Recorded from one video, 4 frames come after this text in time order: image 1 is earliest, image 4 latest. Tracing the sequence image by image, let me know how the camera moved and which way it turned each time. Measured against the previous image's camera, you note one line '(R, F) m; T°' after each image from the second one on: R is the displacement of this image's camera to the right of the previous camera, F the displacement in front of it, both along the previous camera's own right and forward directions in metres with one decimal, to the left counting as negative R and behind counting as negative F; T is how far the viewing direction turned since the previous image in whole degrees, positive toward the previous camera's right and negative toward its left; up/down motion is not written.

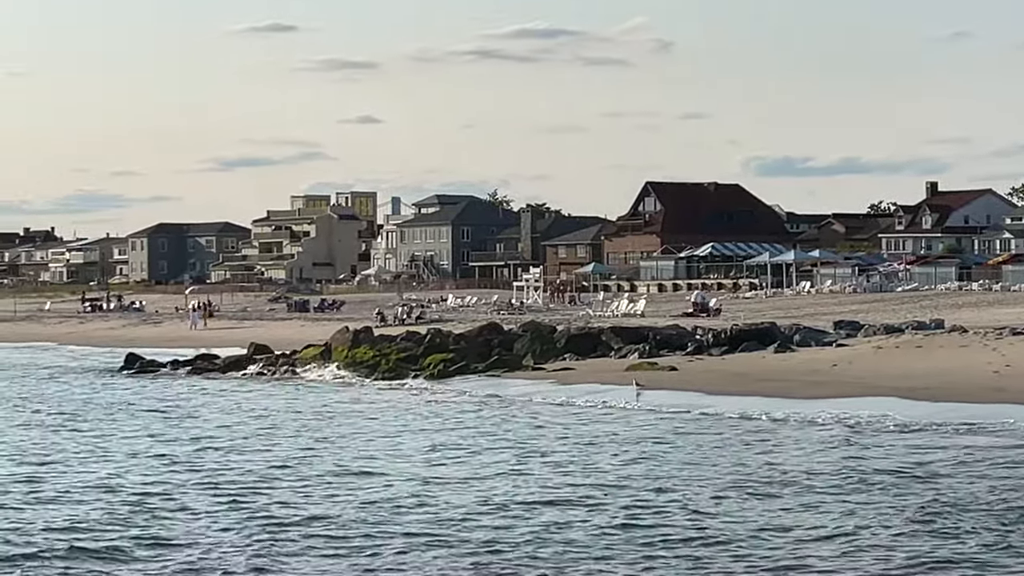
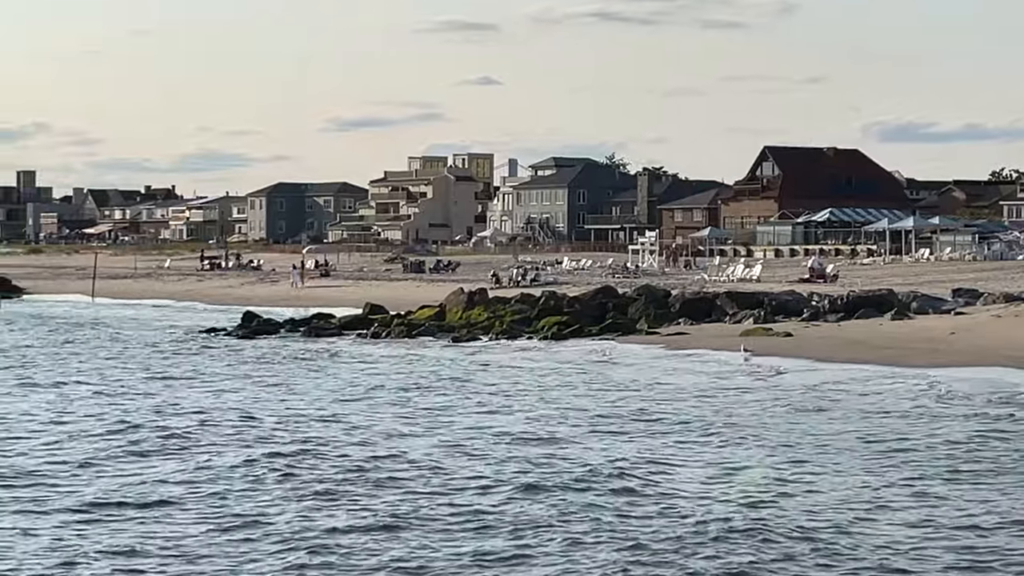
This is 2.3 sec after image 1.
(+0.3, -0.4) m; -3°
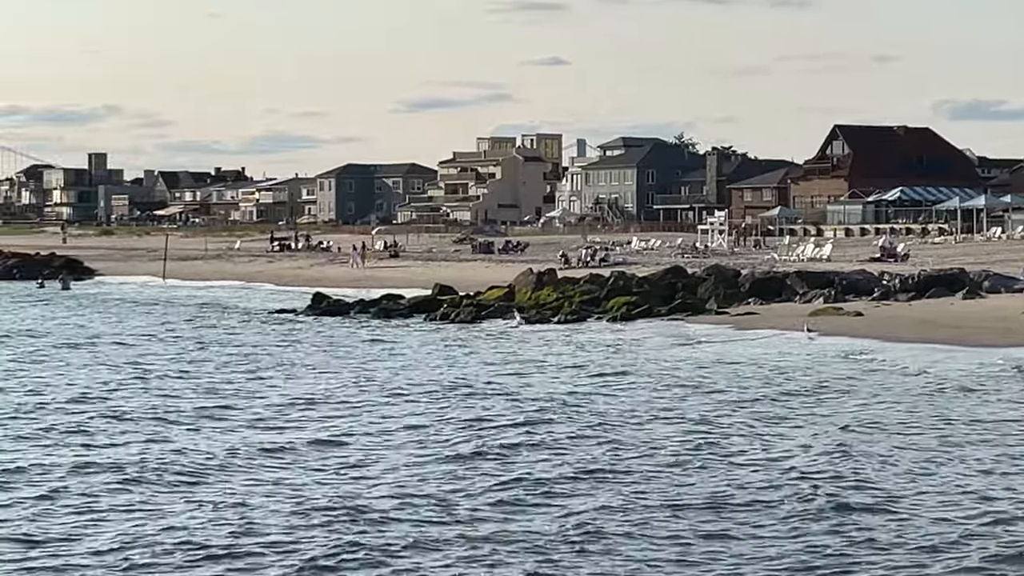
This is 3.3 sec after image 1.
(+0.4, +1.2) m; -2°
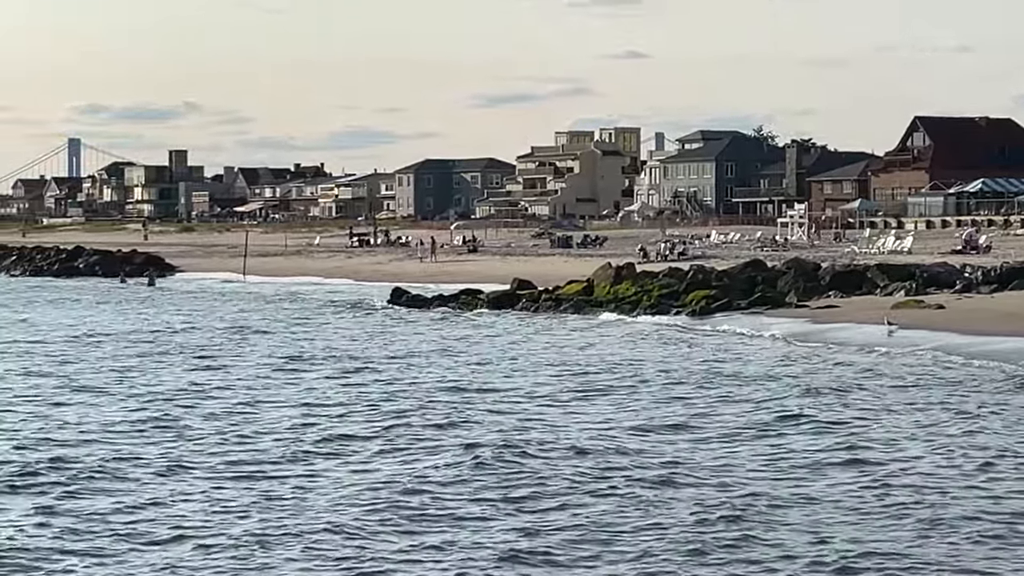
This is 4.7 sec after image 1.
(+0.4, +1.5) m; -2°
